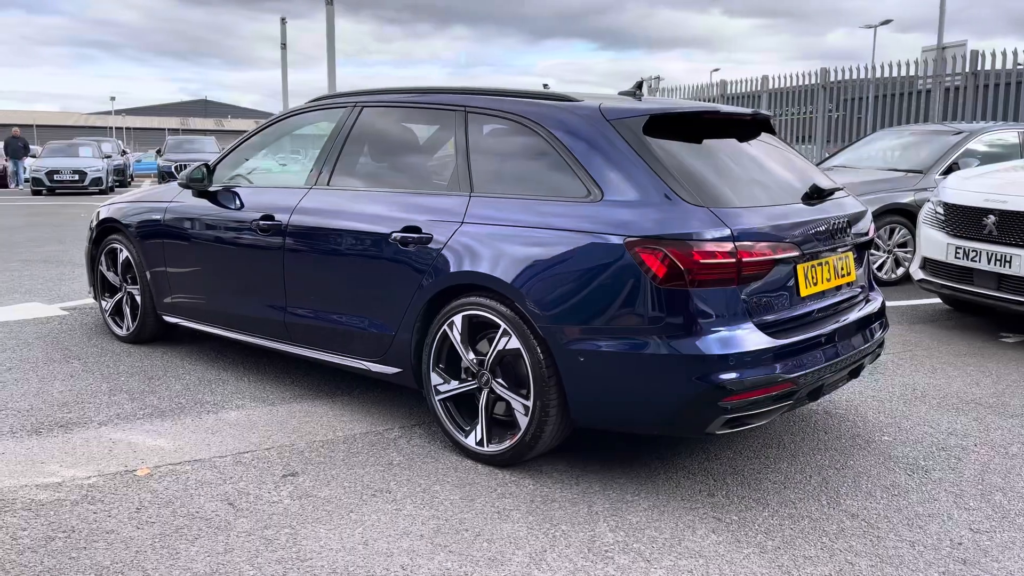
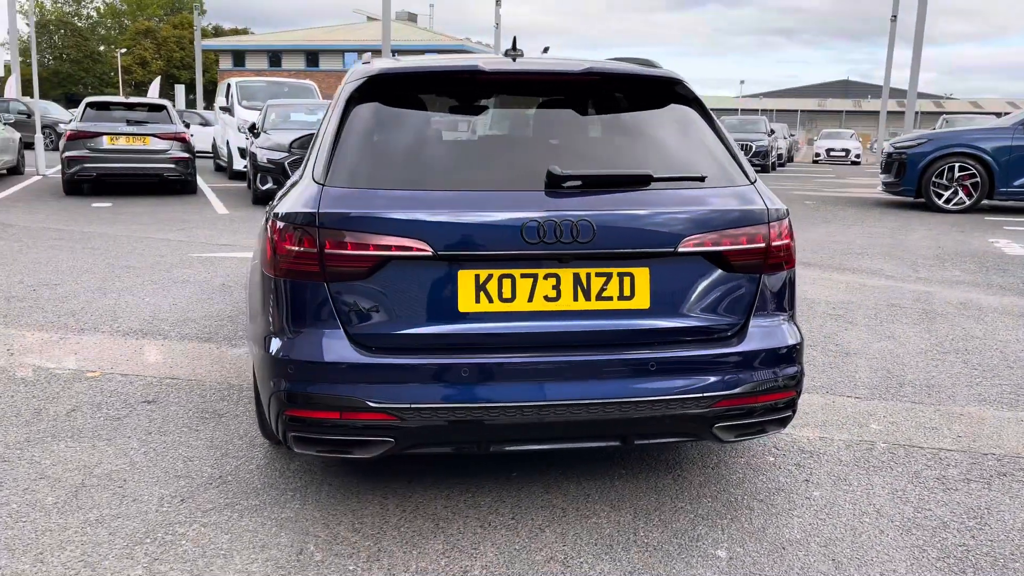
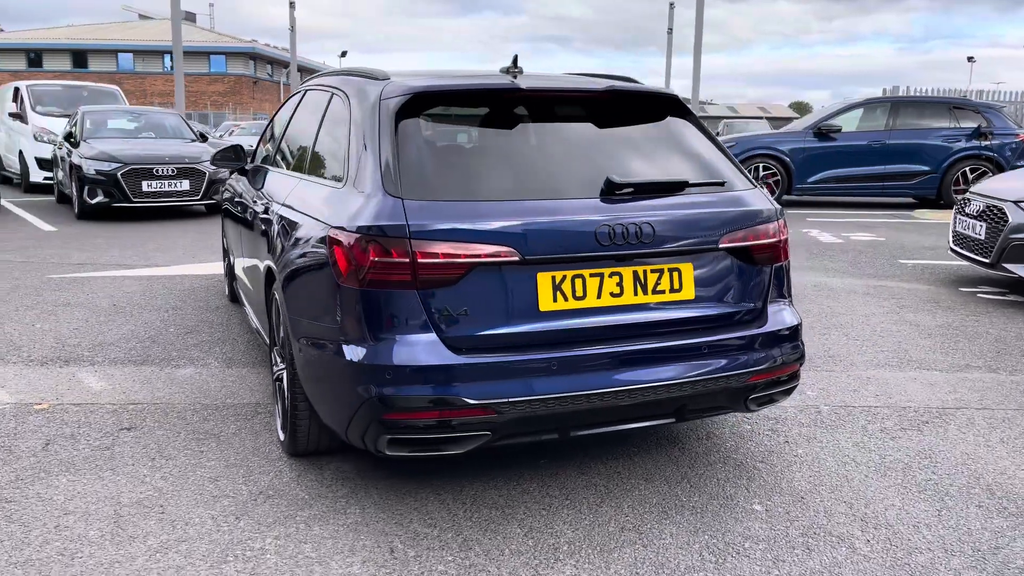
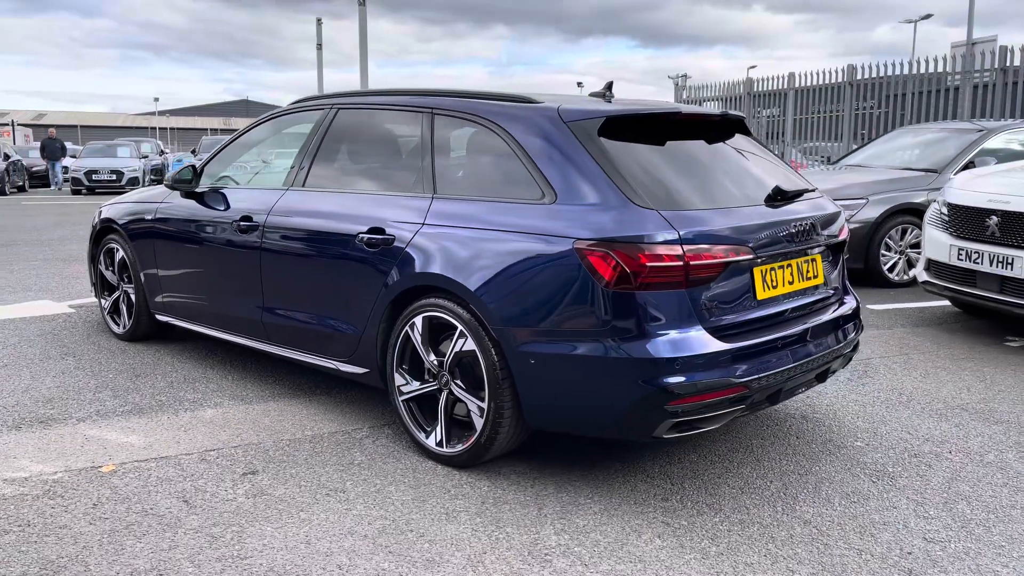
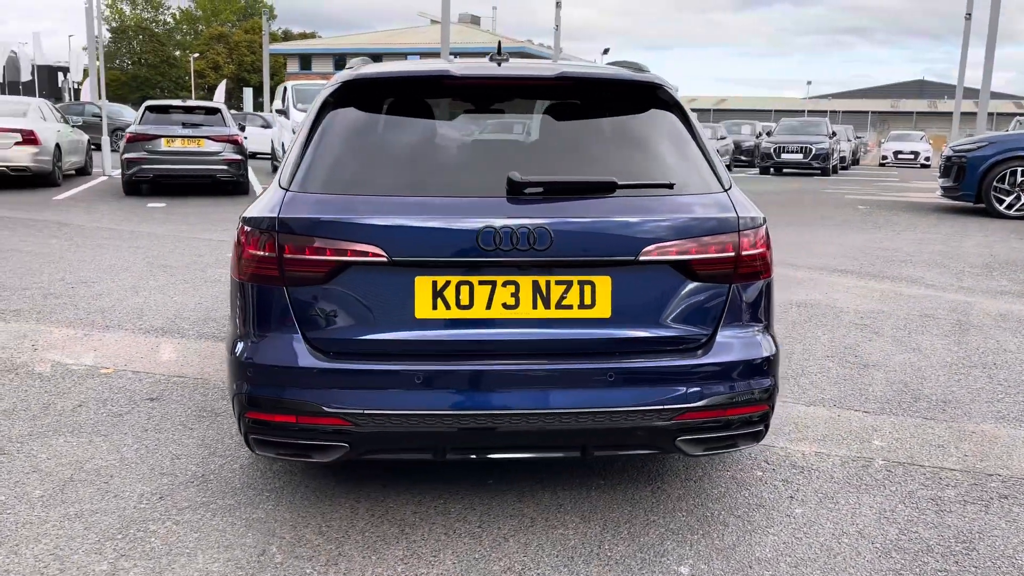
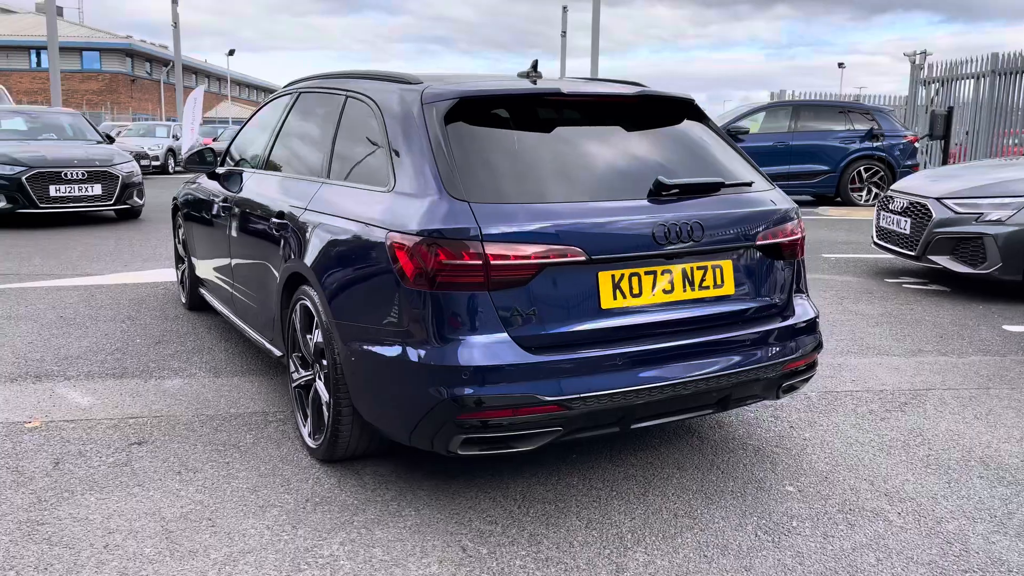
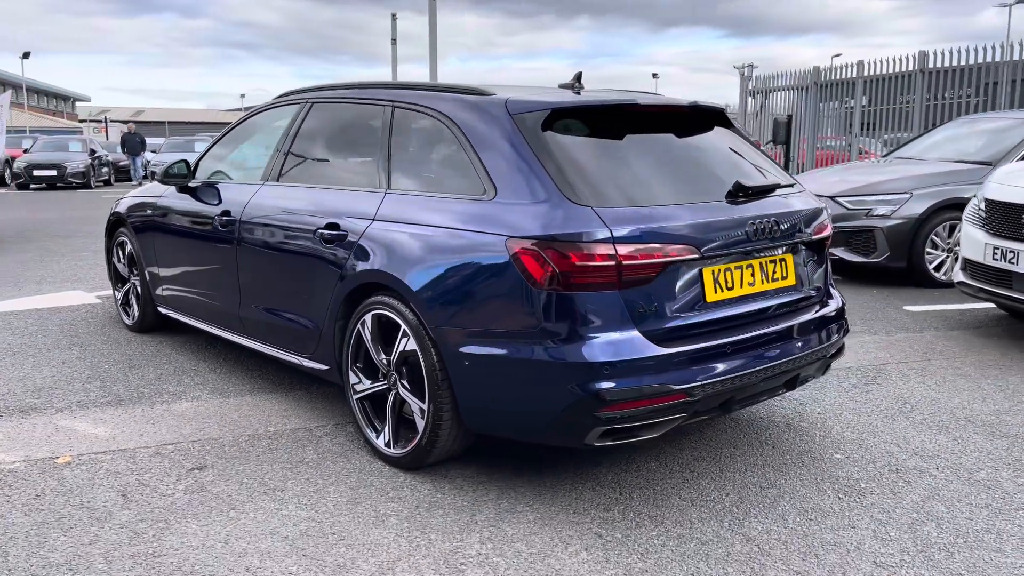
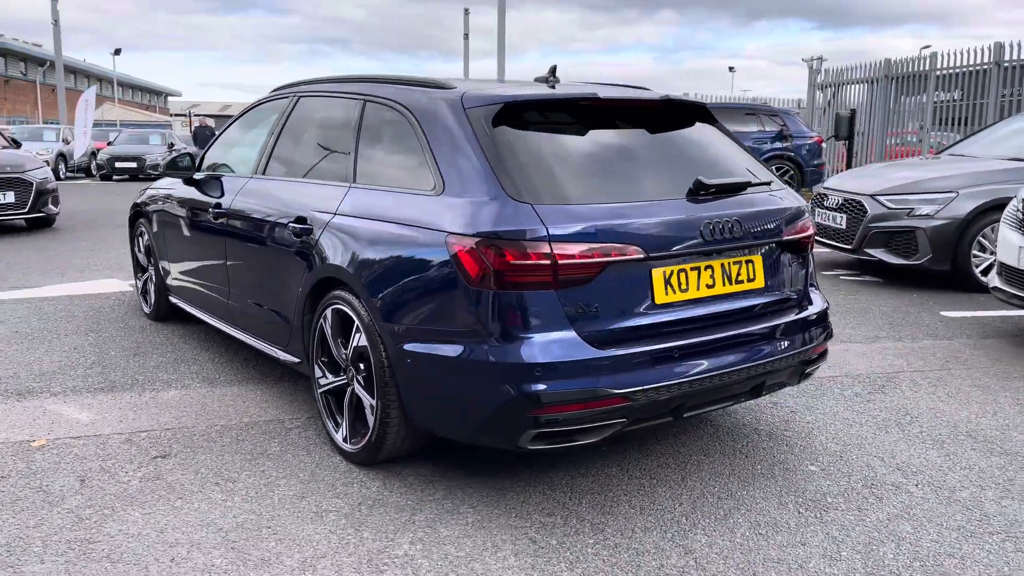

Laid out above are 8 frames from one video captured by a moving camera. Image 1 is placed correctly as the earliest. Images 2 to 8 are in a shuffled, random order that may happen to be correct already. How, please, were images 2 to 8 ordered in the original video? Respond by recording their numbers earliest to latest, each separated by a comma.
4, 7, 8, 6, 3, 2, 5
